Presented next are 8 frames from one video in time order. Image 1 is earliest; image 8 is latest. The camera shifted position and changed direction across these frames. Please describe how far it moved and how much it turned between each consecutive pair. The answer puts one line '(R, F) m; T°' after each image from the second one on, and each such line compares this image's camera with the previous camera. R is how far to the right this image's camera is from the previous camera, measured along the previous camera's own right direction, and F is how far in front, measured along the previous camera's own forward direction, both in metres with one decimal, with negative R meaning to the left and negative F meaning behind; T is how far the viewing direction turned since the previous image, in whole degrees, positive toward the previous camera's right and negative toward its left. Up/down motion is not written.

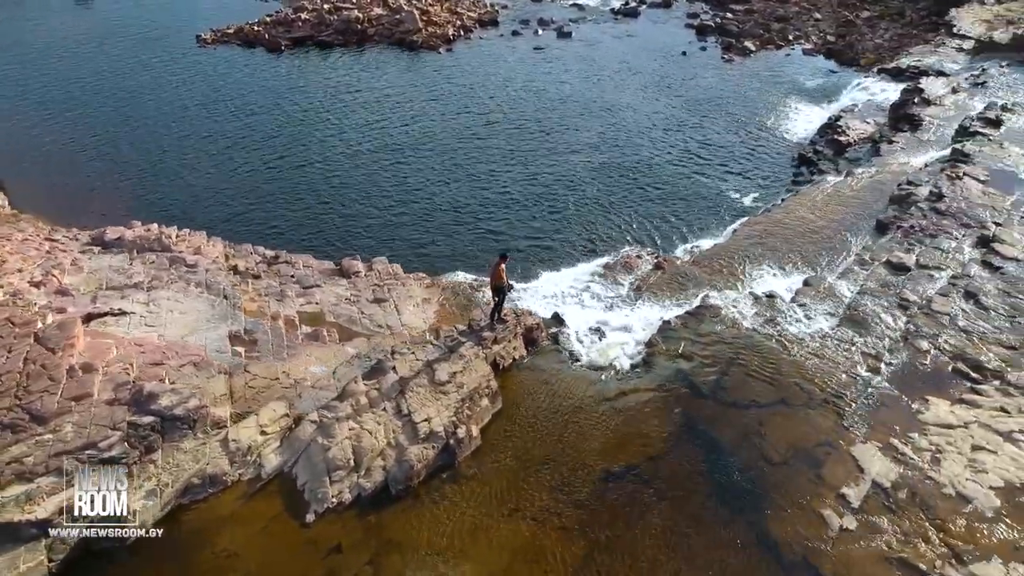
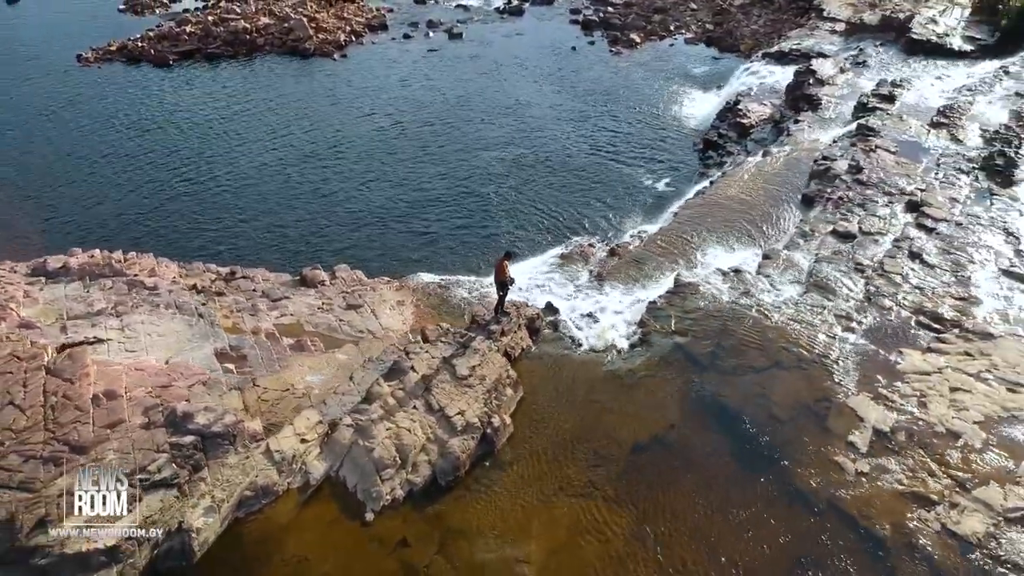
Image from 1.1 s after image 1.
(-2.0, -0.5) m; +8°
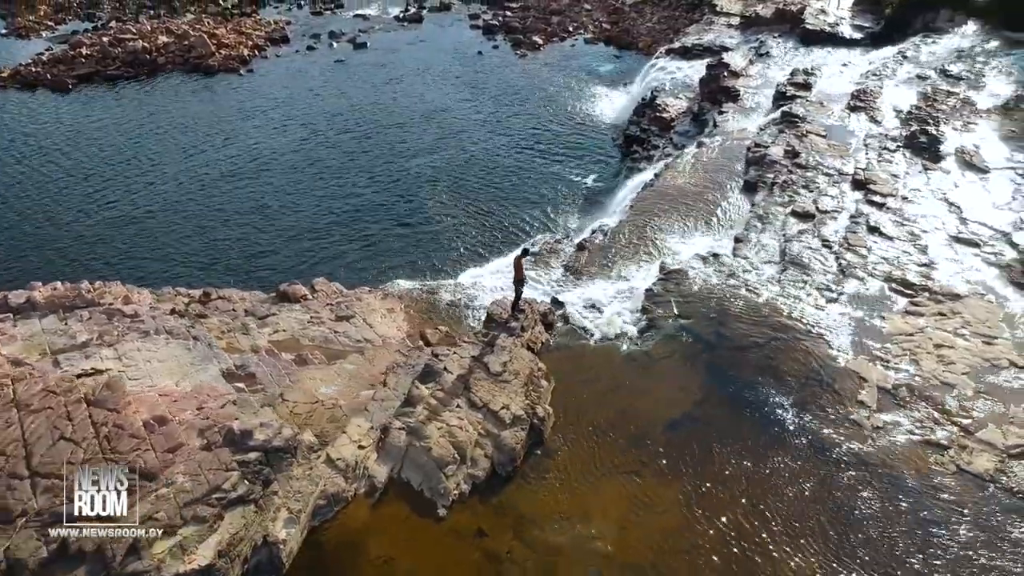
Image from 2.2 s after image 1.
(-2.2, -0.5) m; +7°
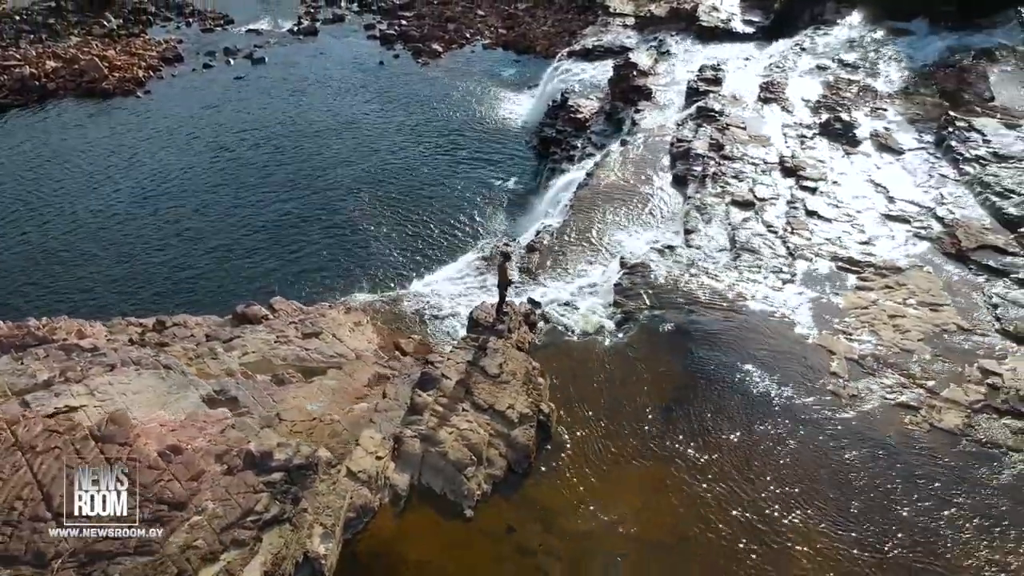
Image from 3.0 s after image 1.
(-1.7, -0.4) m; +7°
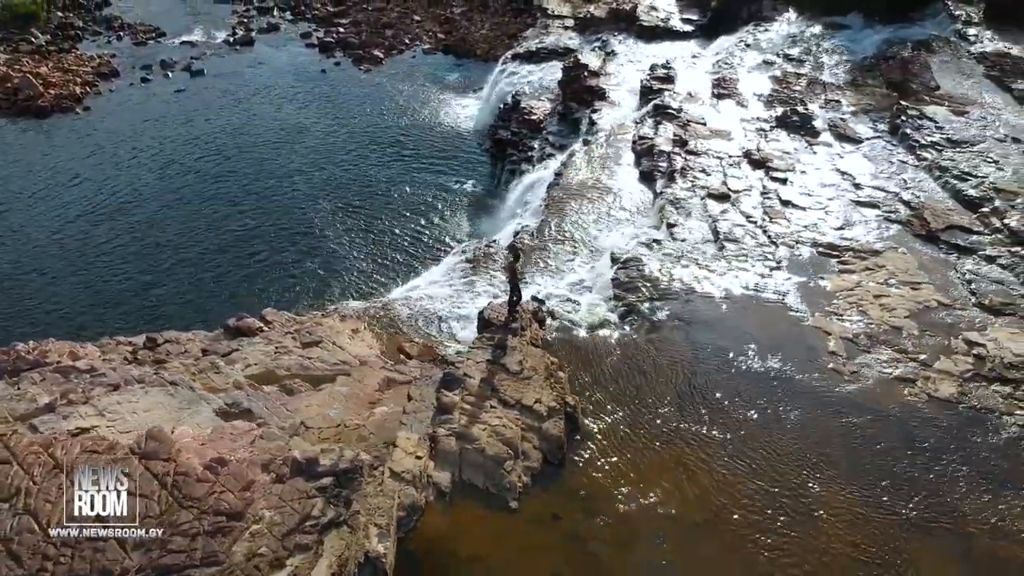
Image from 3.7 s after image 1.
(-1.5, -0.4) m; +5°
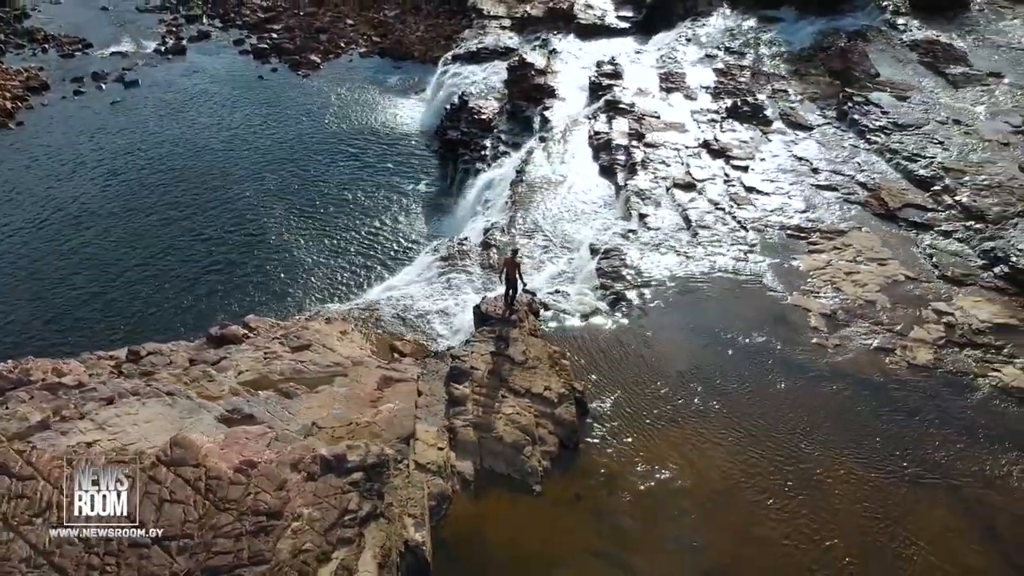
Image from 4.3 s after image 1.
(-1.3, -0.4) m; +5°
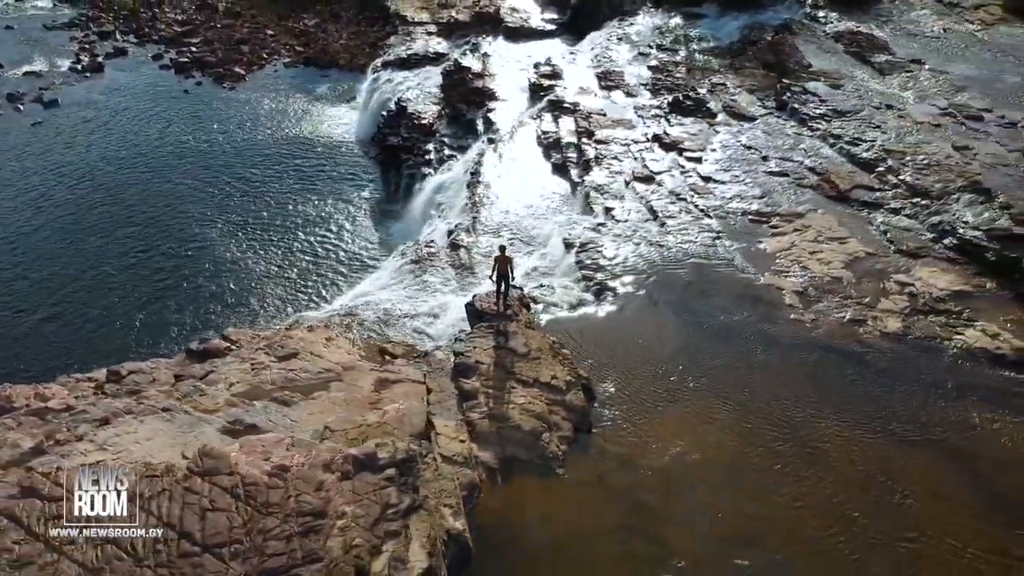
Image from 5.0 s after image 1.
(-1.6, -0.5) m; +5°
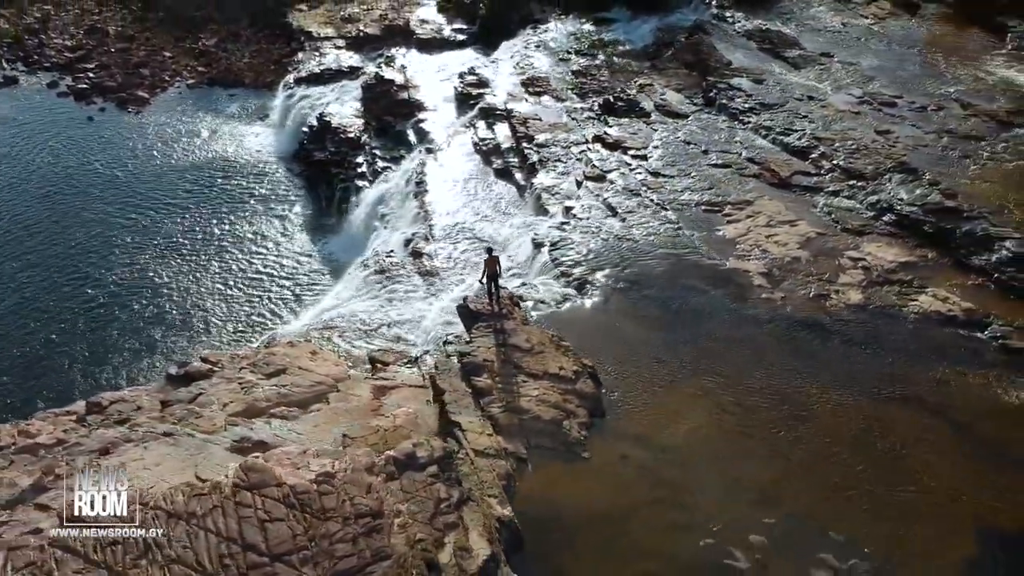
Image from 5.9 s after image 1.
(-2.1, -0.6) m; +7°
